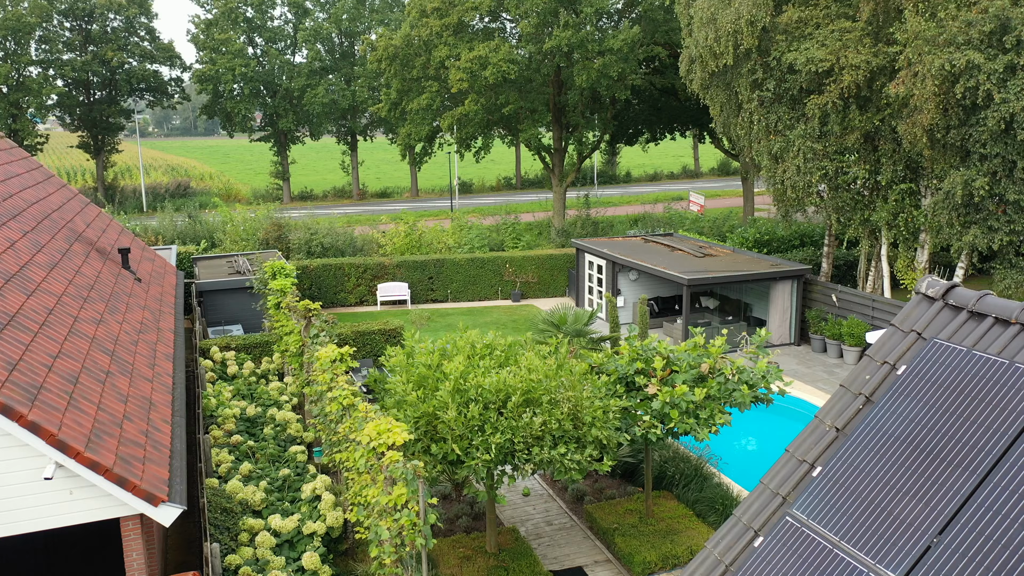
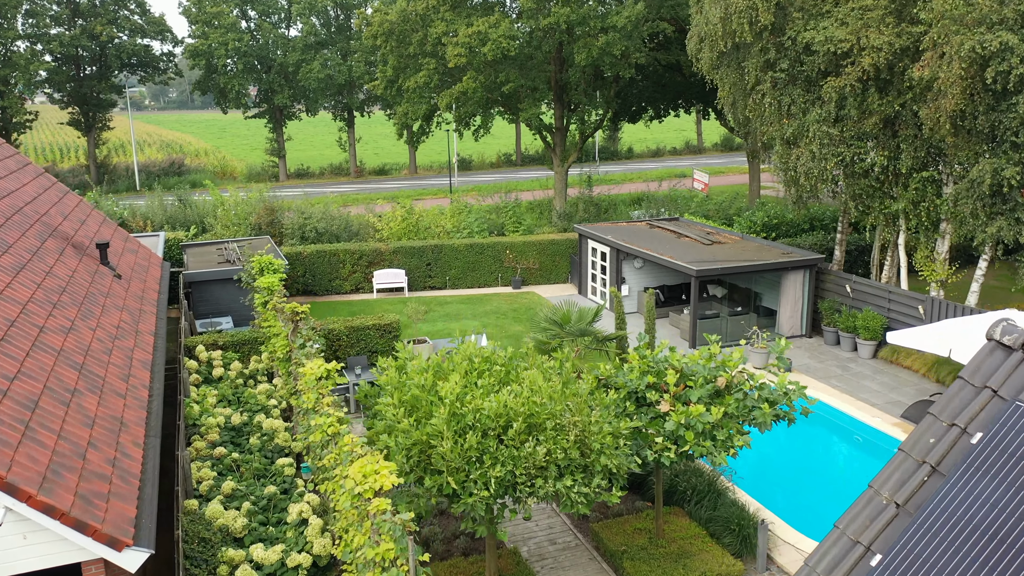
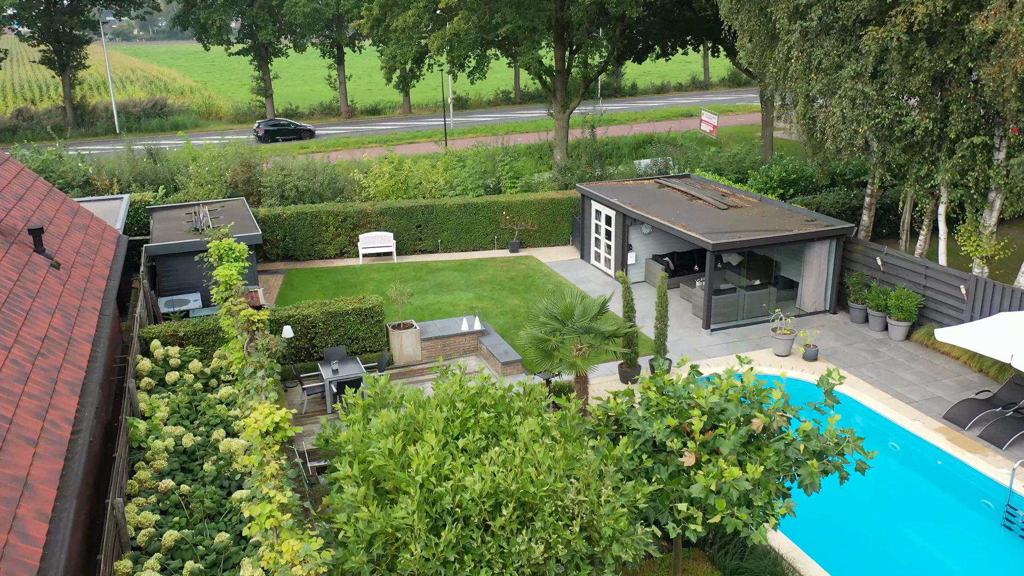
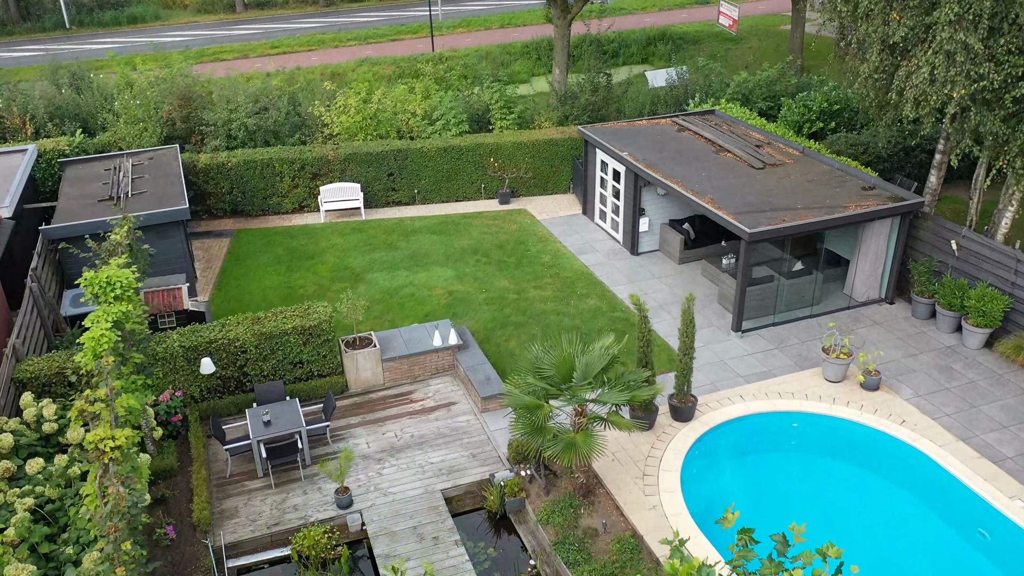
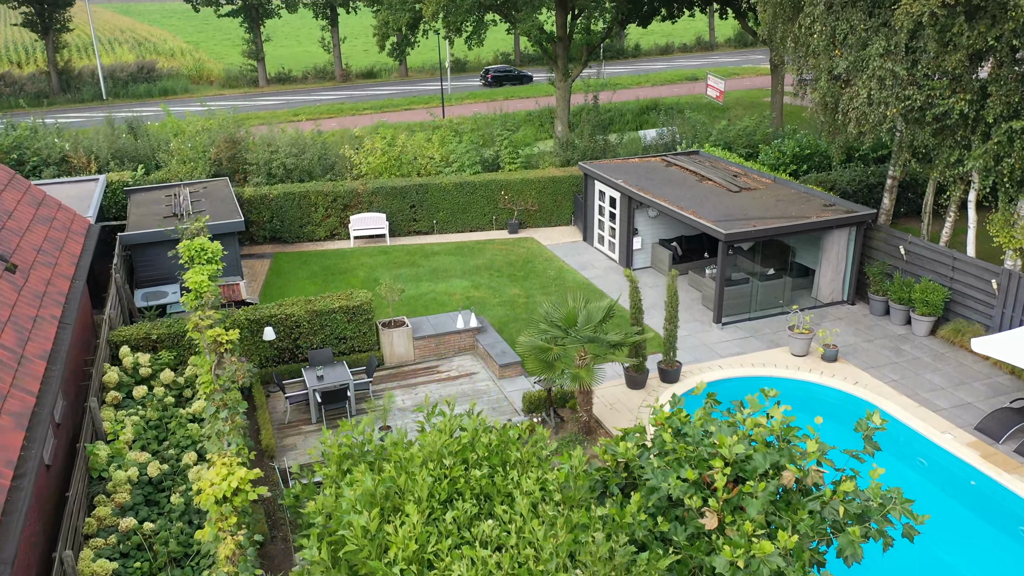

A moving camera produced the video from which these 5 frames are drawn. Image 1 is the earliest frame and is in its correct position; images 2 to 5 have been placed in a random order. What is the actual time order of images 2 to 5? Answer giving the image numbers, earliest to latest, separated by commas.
2, 3, 5, 4
